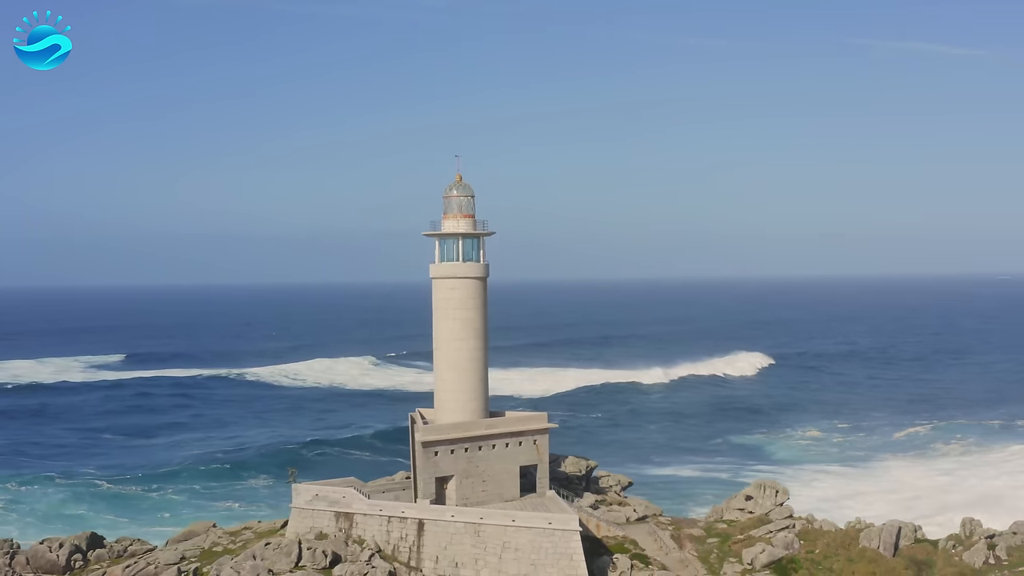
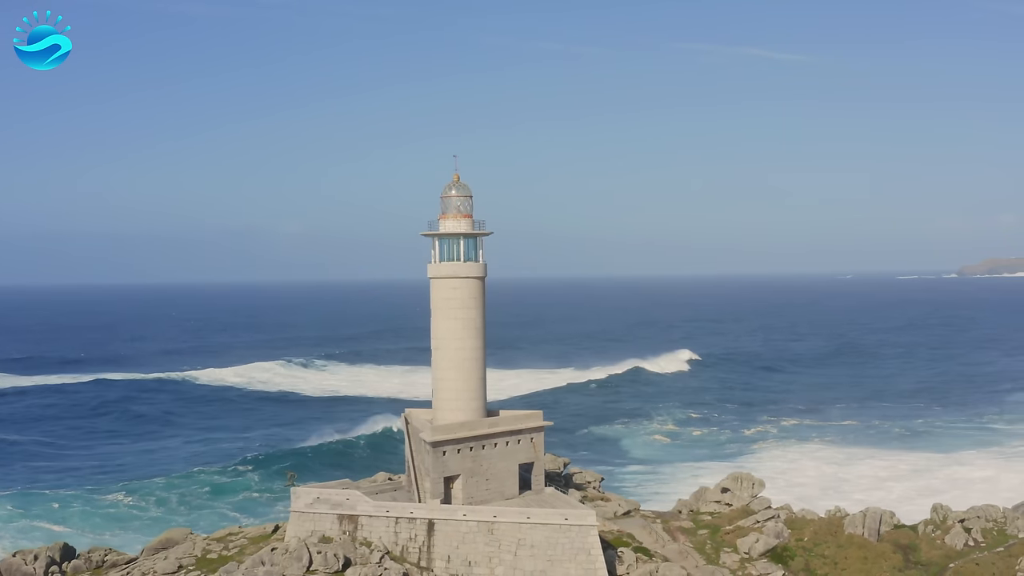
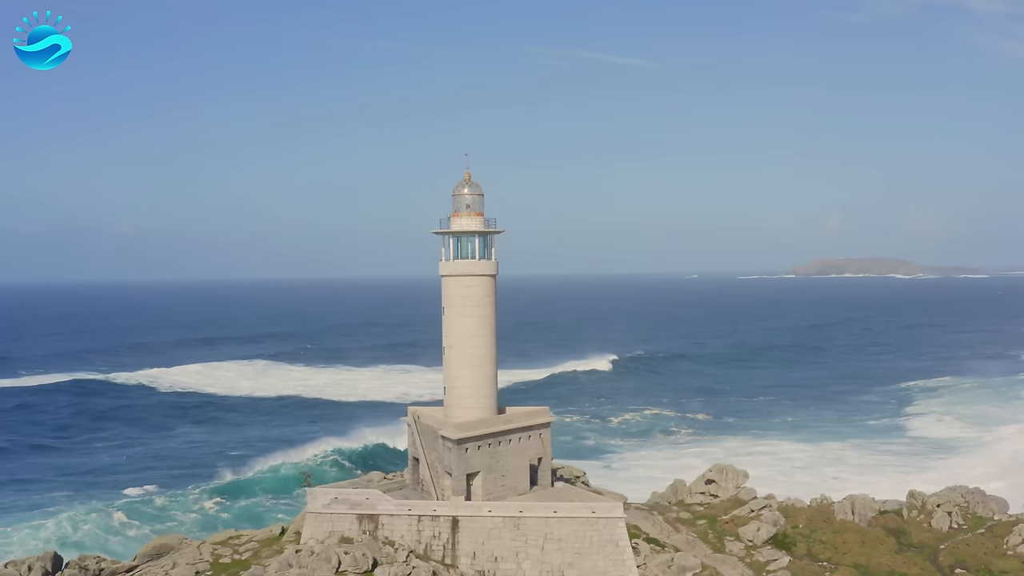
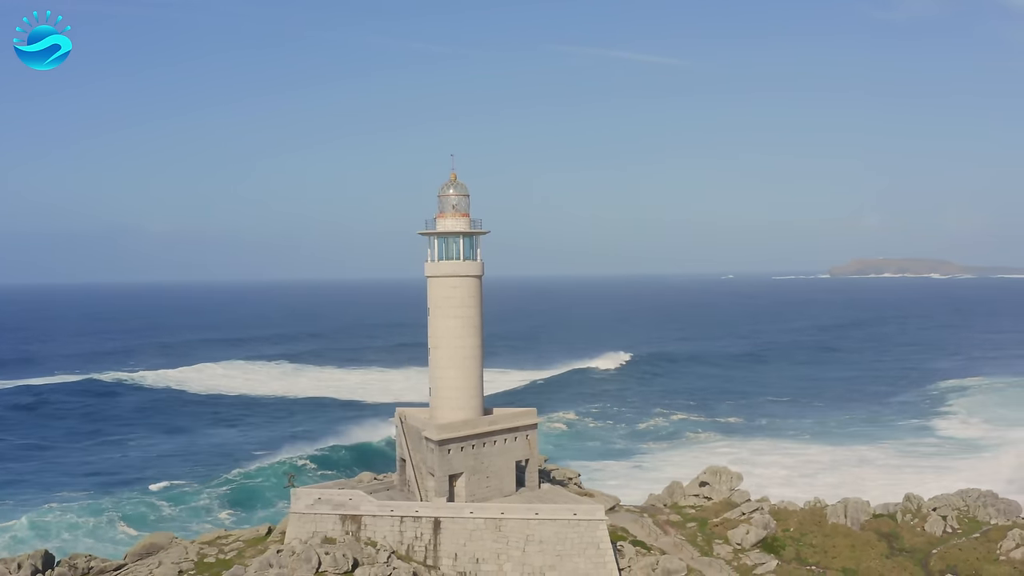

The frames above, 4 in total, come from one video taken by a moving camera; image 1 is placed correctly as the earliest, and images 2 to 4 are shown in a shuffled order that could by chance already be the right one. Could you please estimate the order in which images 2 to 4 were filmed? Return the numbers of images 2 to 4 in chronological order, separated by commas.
2, 4, 3
